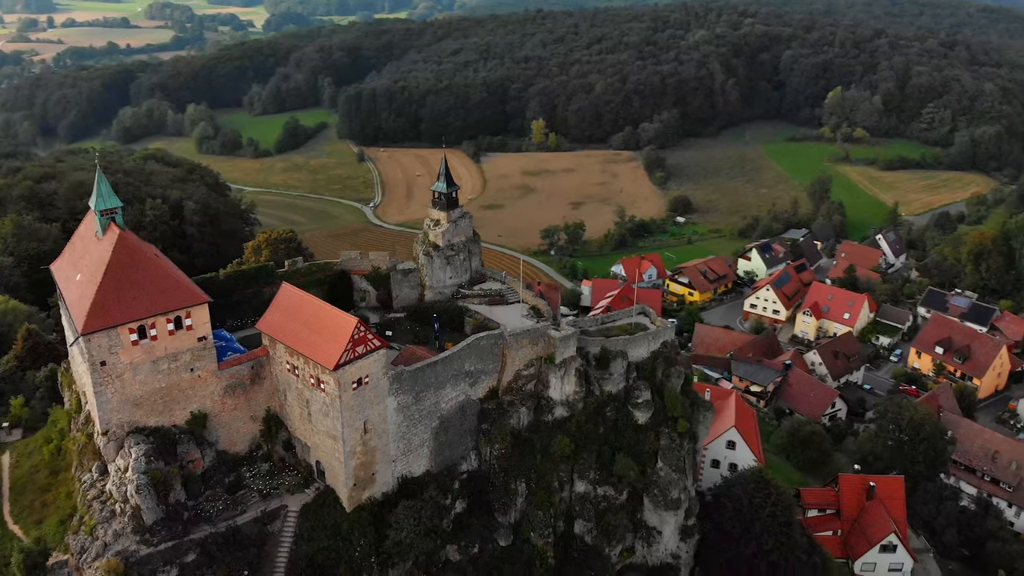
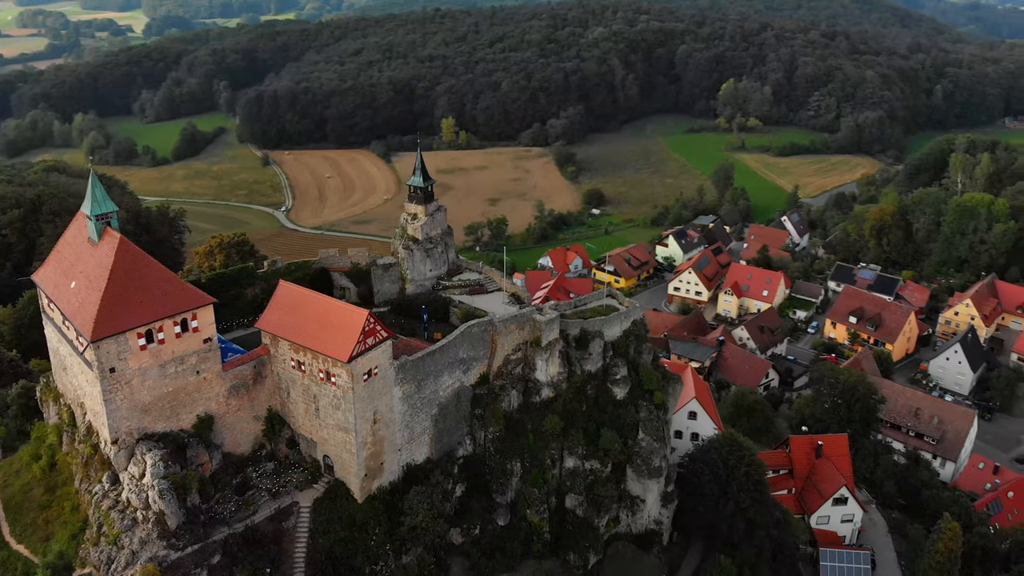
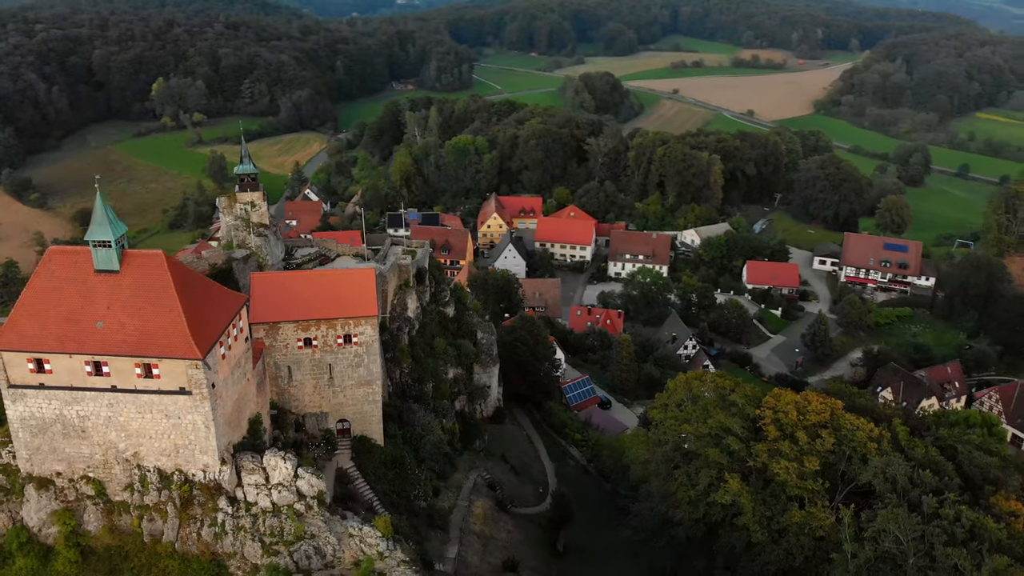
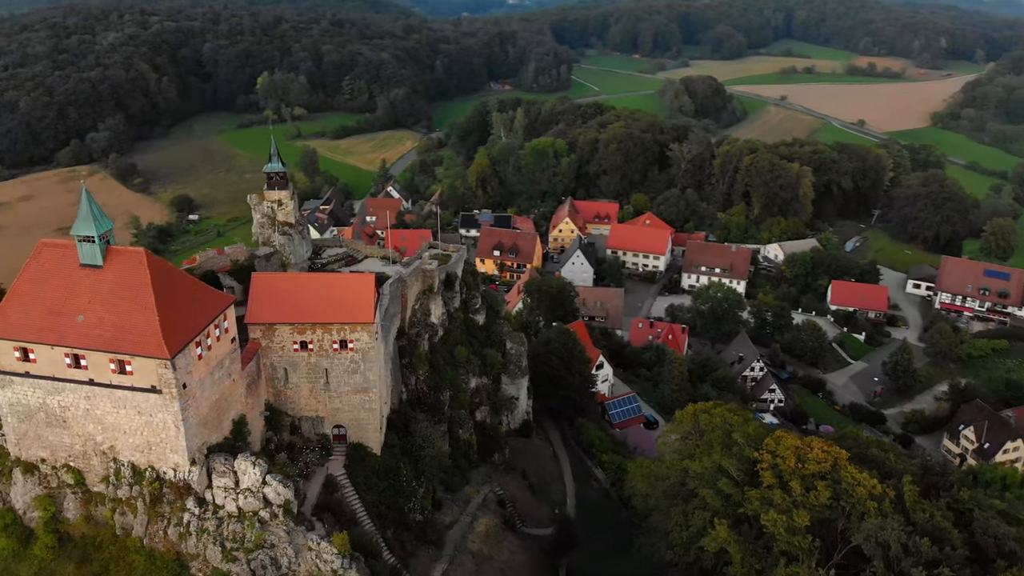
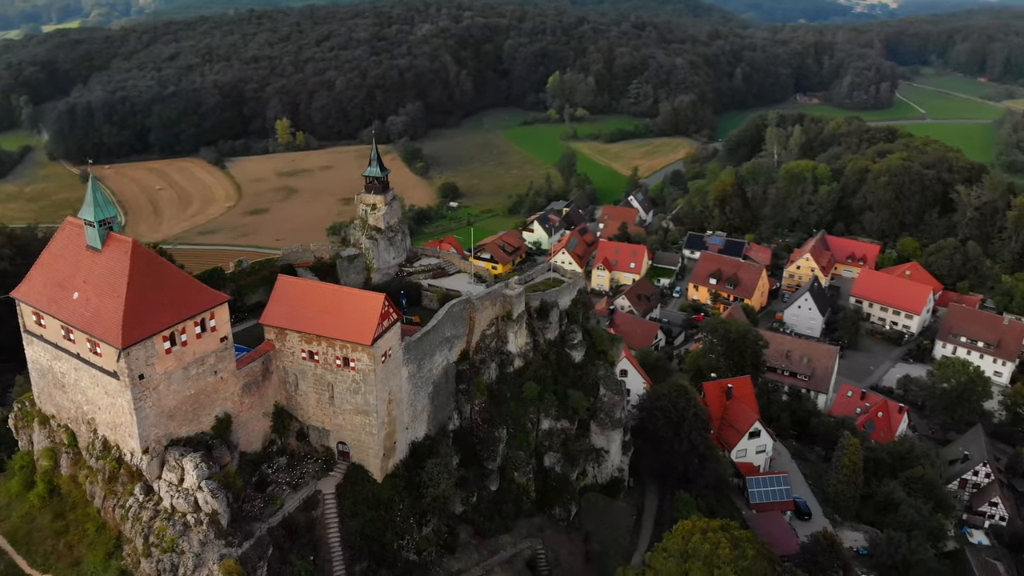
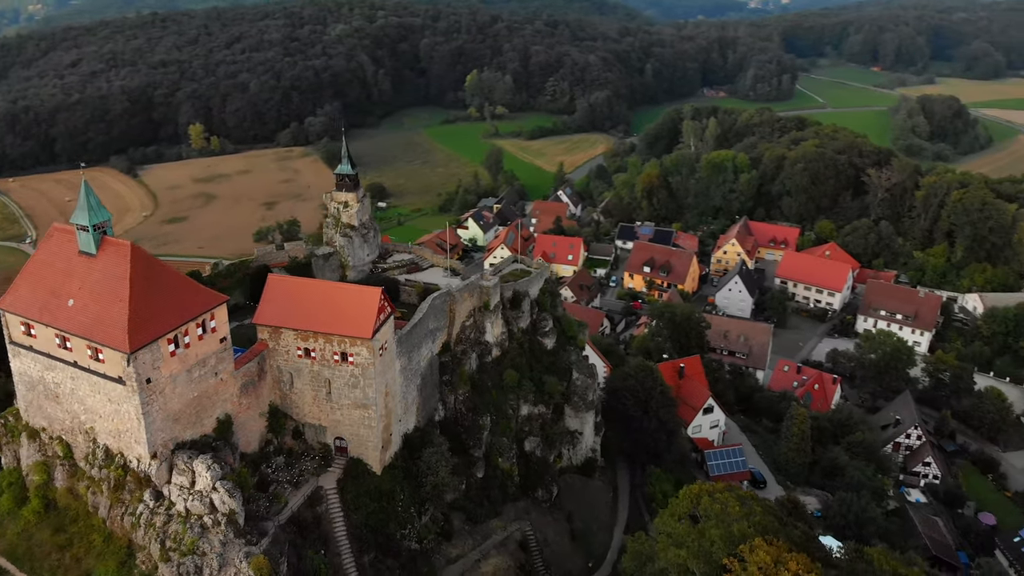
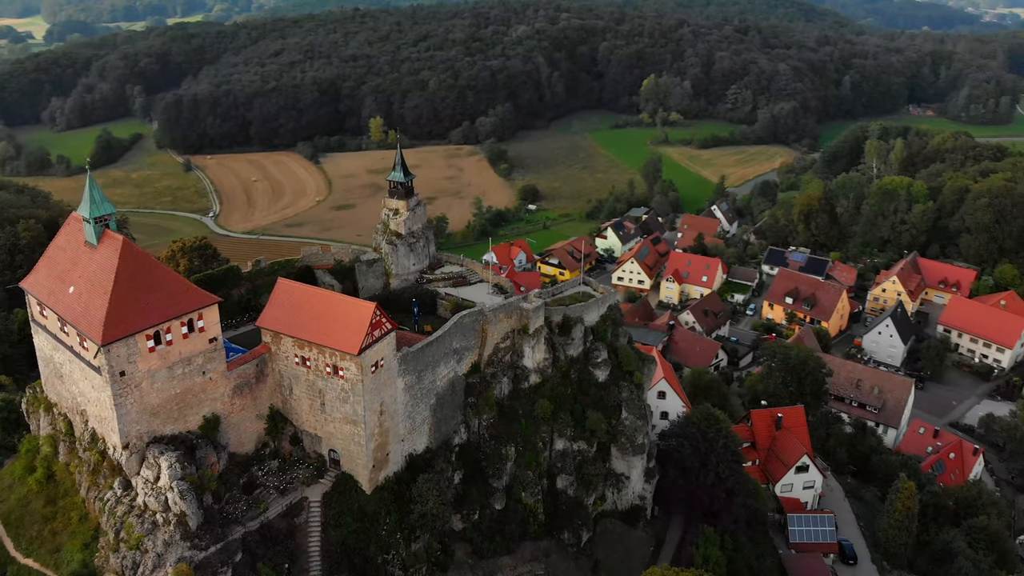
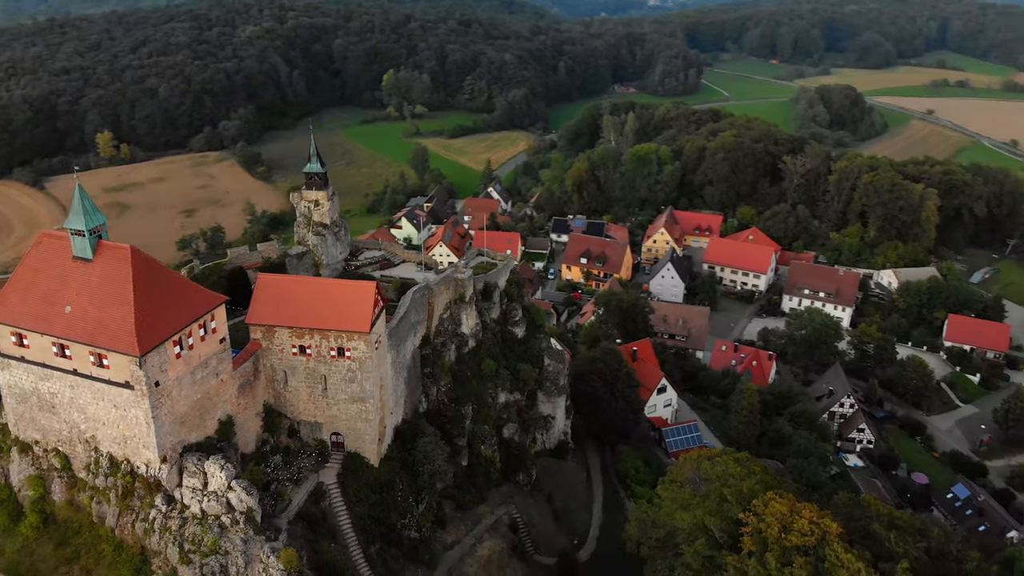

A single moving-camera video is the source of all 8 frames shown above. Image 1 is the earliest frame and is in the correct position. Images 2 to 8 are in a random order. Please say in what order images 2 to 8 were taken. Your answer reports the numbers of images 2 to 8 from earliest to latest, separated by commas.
2, 7, 5, 6, 8, 4, 3
